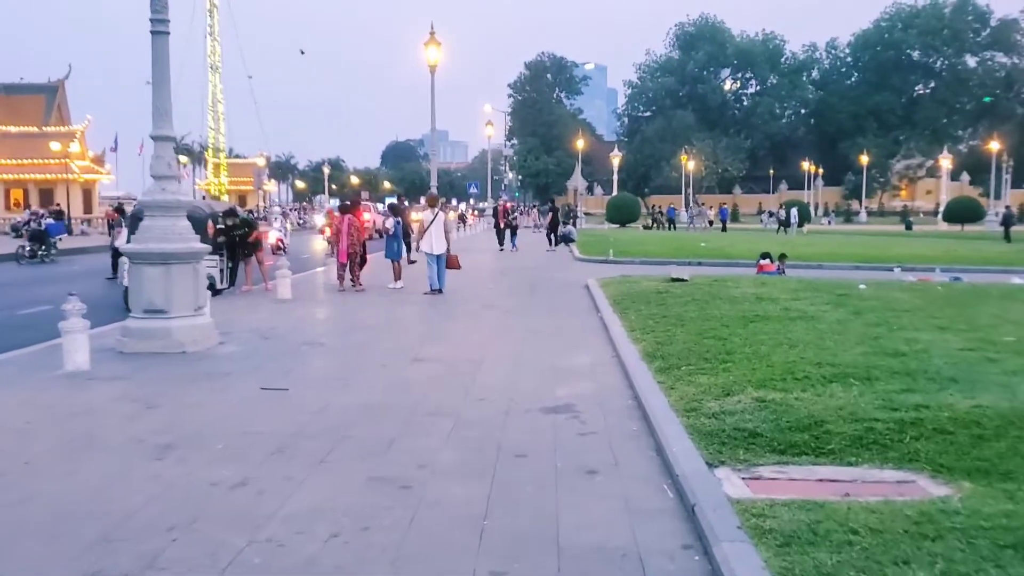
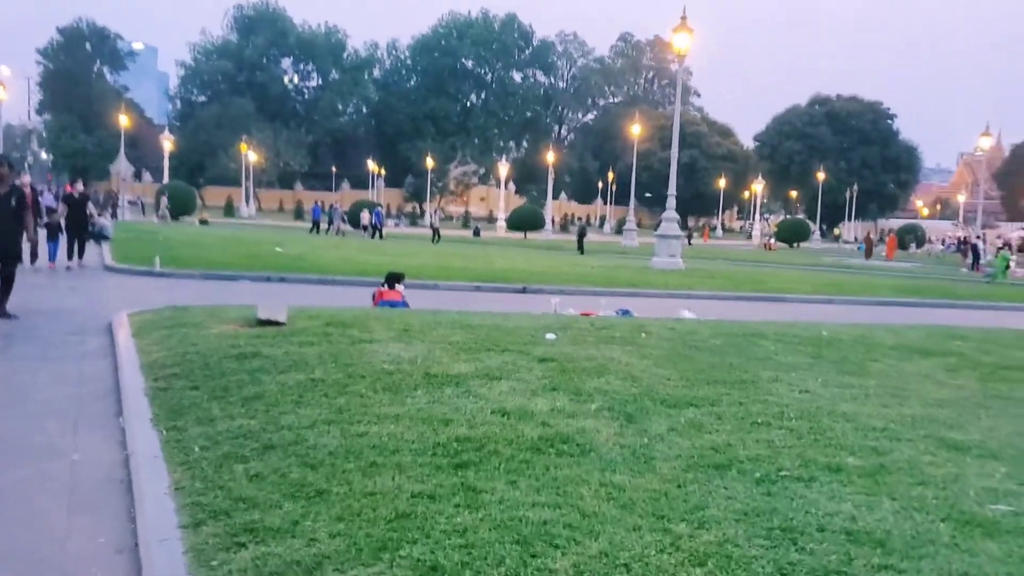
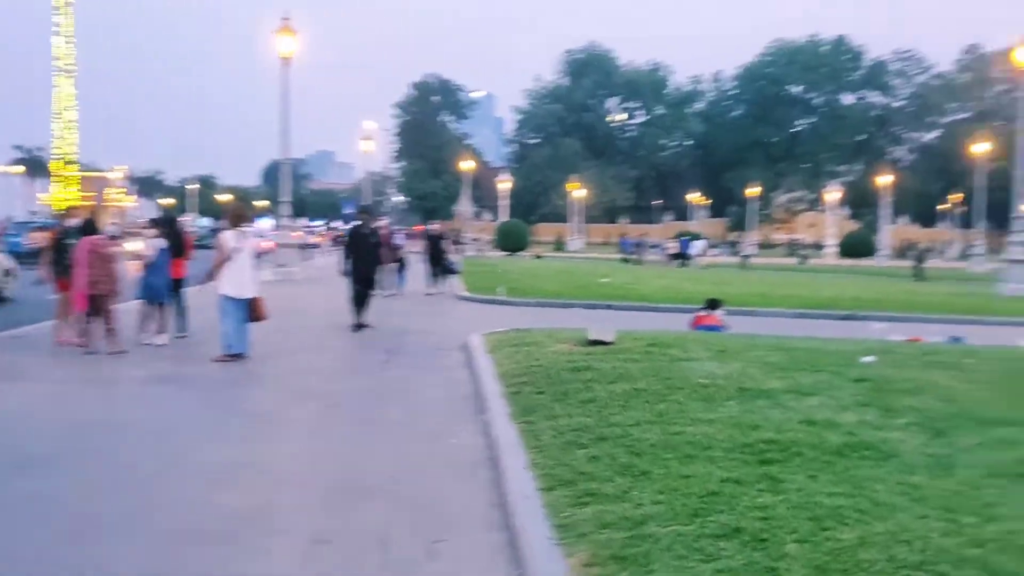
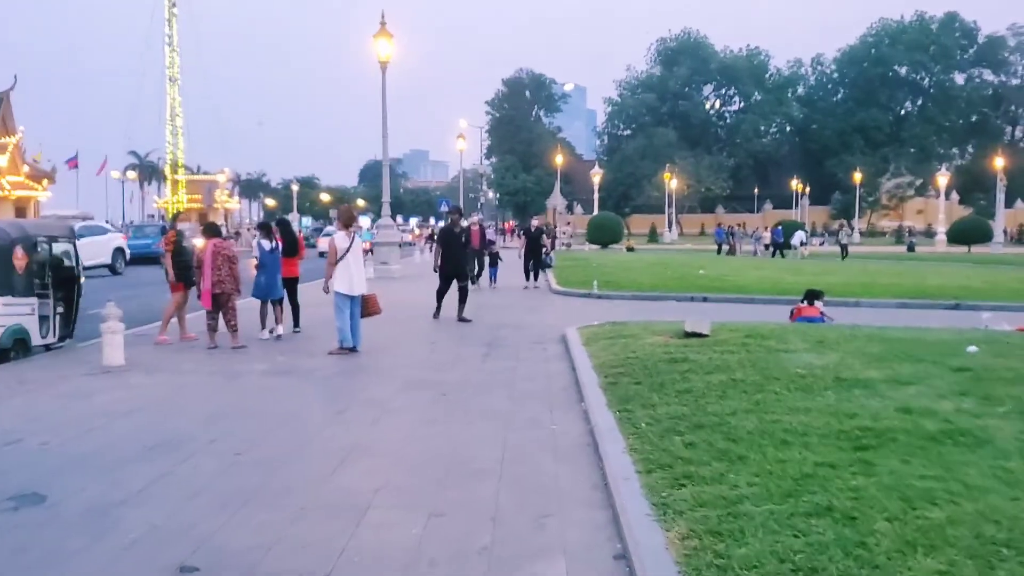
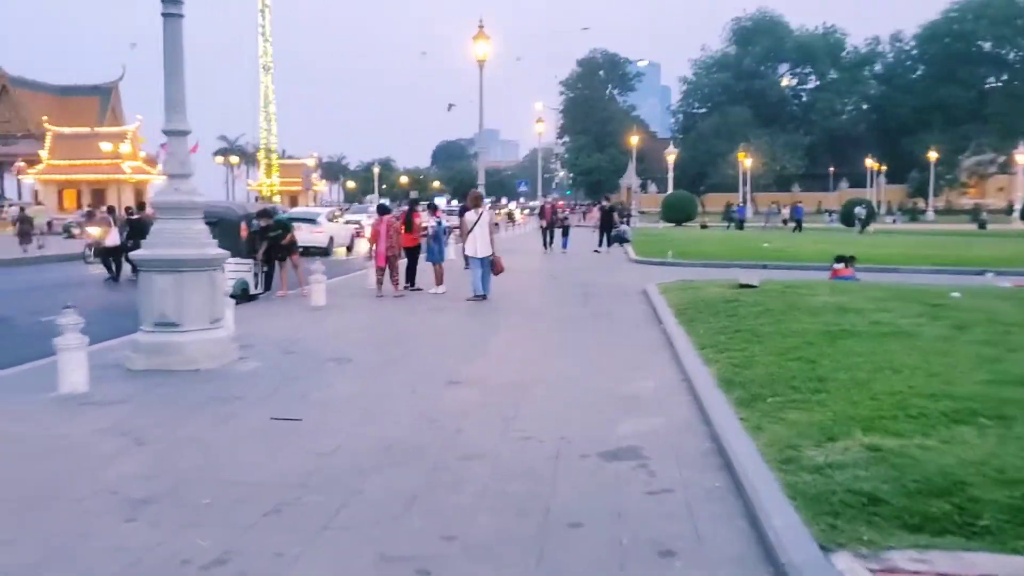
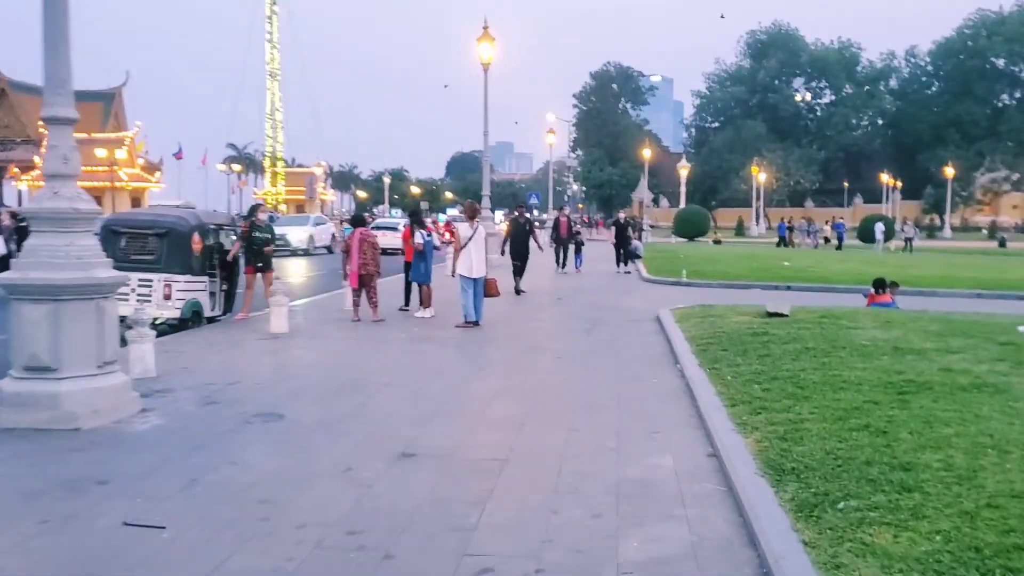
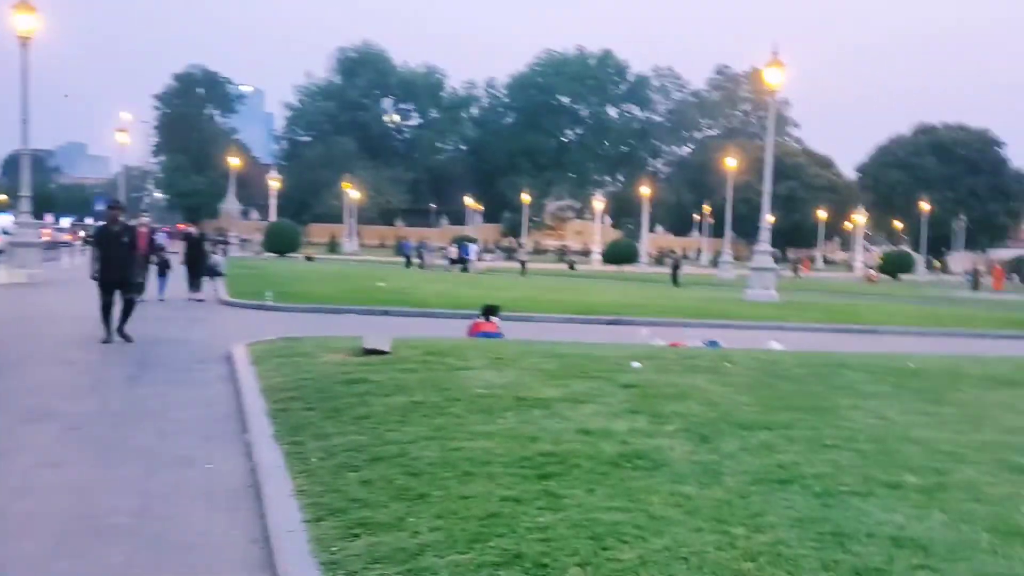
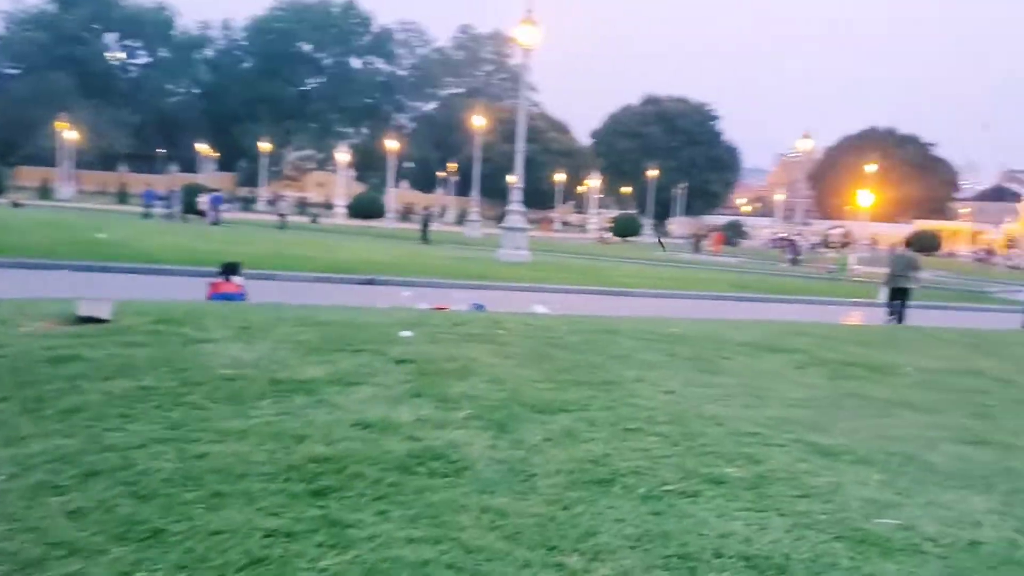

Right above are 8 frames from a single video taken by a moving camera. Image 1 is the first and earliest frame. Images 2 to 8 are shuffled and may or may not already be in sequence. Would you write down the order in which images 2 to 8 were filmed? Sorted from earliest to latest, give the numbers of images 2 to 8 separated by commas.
5, 6, 4, 3, 7, 2, 8
